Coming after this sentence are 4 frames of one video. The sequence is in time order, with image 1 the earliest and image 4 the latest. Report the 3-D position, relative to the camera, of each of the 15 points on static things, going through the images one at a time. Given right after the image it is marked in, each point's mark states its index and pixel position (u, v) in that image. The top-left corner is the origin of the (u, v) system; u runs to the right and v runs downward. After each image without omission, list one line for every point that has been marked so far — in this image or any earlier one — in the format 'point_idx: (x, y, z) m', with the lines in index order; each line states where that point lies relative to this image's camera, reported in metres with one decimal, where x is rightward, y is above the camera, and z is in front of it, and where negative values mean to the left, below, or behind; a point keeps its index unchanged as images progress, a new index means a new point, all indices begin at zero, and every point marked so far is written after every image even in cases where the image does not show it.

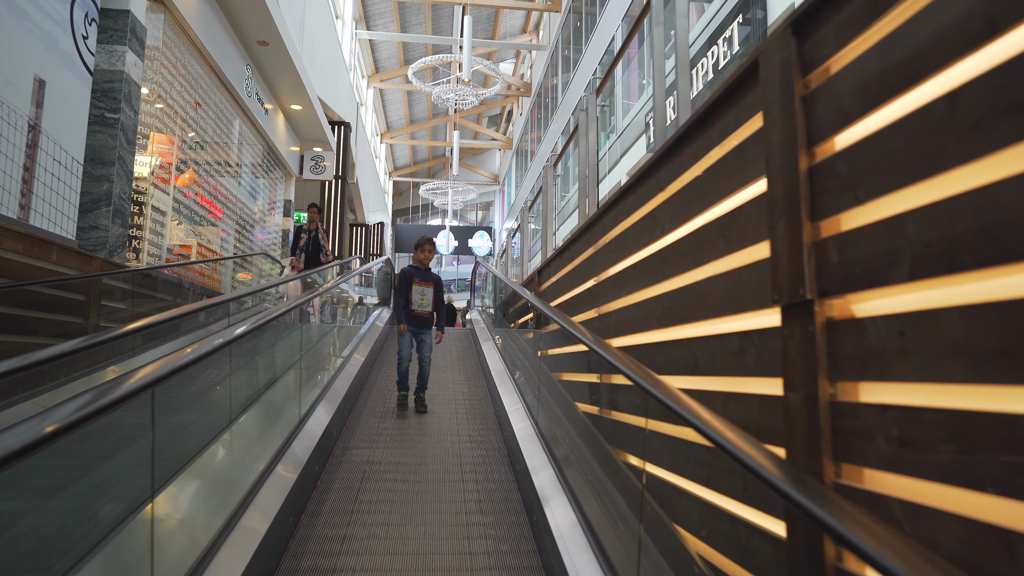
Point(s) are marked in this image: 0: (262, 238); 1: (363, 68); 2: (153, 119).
0: (-3.4, +0.8, +10.2) m
1: (-3.9, +5.8, +18.1) m
2: (-3.1, +1.4, +5.9) m
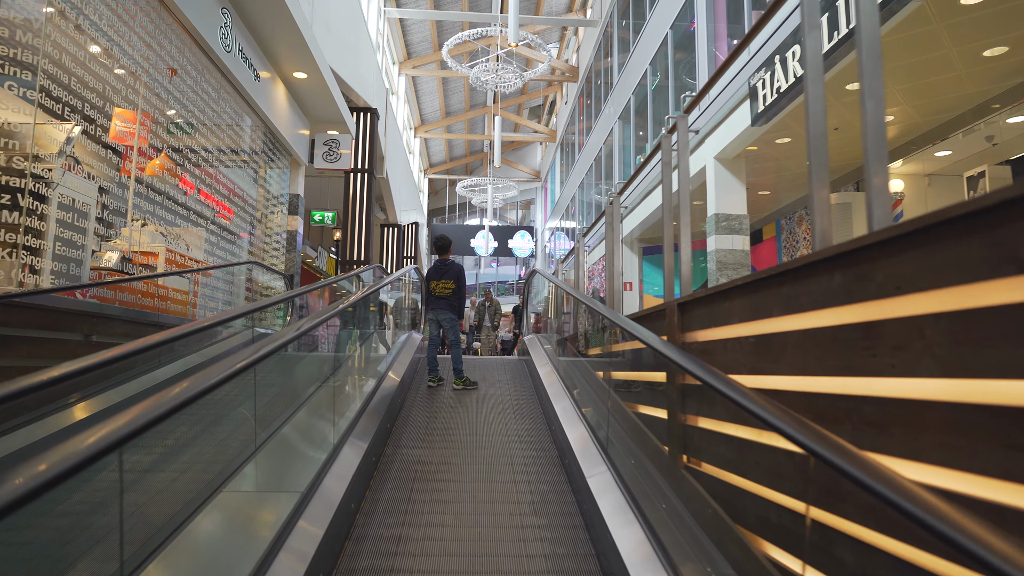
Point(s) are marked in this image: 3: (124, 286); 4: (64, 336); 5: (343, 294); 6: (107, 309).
0: (-2.7, +0.6, +8.6) m
1: (-2.8, +5.6, +16.5) m
2: (-2.6, +1.3, +4.3) m
3: (-2.2, 0.0, +3.9) m
4: (-2.1, -0.2, +3.2) m
5: (-1.5, 0.0, +6.3) m
6: (-2.1, -0.1, +3.6) m
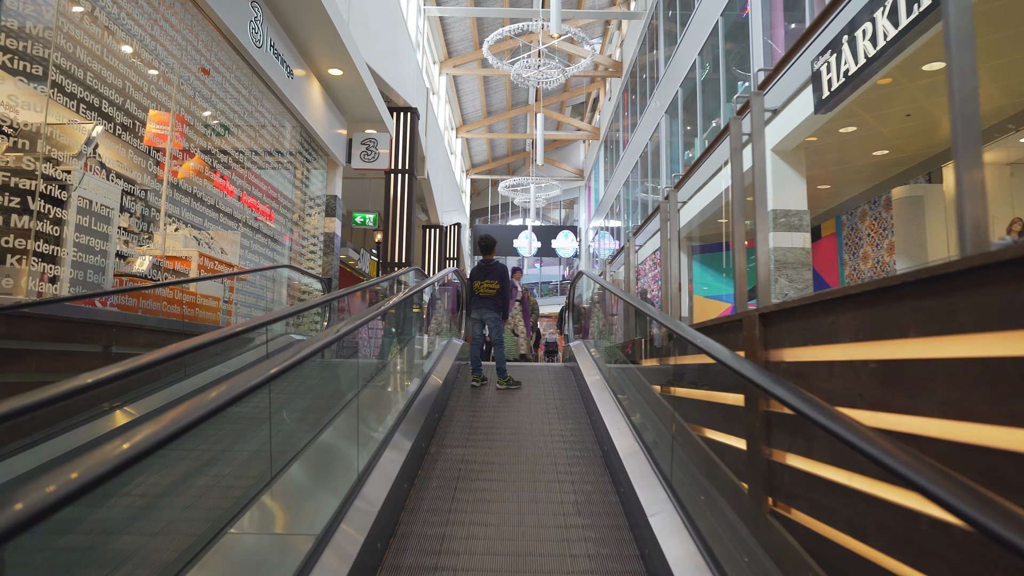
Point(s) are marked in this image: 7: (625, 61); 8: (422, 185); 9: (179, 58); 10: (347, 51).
0: (-2.2, +0.6, +8.4) m
1: (-1.8, +5.6, +16.3) m
2: (-2.3, +1.2, +4.1) m
3: (-2.0, 0.0, +3.7) m
4: (-1.9, -0.3, +3.0) m
5: (-1.1, -0.1, +6.0) m
6: (-1.9, -0.1, +3.4) m
7: (+2.9, +5.8, +17.5) m
8: (-2.0, +2.2, +14.8) m
9: (-2.4, +1.6, +4.9) m
10: (-1.6, +2.4, +6.8) m
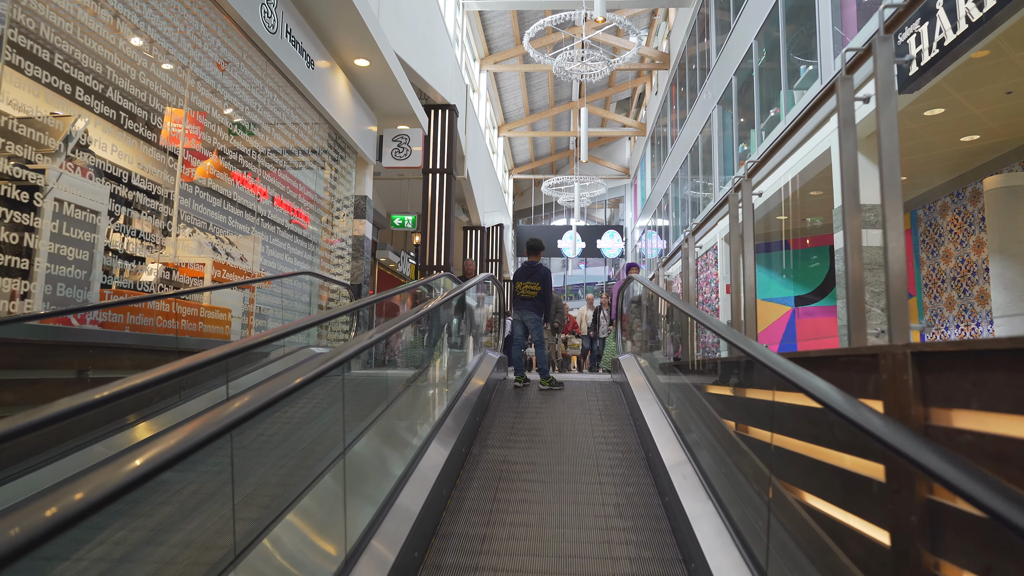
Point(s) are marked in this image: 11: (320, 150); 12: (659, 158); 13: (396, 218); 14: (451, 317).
0: (-1.7, +0.5, +8.0) m
1: (-0.9, +5.5, +15.9) m
2: (-2.1, +1.2, +3.7) m
3: (-1.8, -0.1, +3.3) m
4: (-1.8, -0.3, +2.6) m
5: (-0.8, -0.1, +5.6) m
6: (-1.7, -0.2, +3.0) m
7: (+3.9, +5.7, +16.8) m
8: (-1.1, +2.2, +14.4) m
9: (-2.1, +1.6, +4.5) m
10: (-1.3, +2.3, +6.4) m
11: (-1.9, +1.3, +6.7) m
12: (+4.0, +3.6, +18.8) m
13: (-2.0, +1.2, +12.1) m
14: (-0.5, -0.2, +4.6) m
